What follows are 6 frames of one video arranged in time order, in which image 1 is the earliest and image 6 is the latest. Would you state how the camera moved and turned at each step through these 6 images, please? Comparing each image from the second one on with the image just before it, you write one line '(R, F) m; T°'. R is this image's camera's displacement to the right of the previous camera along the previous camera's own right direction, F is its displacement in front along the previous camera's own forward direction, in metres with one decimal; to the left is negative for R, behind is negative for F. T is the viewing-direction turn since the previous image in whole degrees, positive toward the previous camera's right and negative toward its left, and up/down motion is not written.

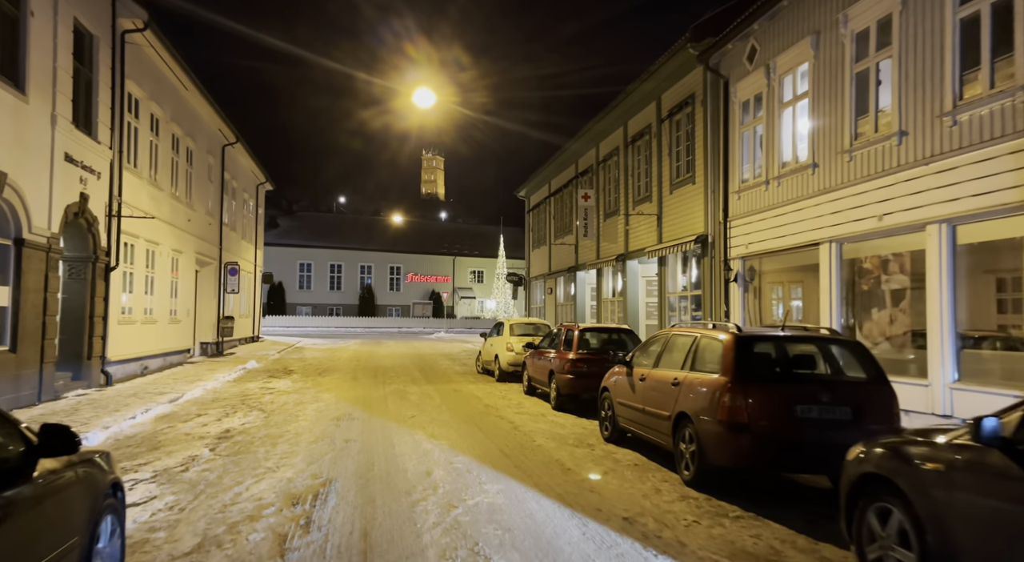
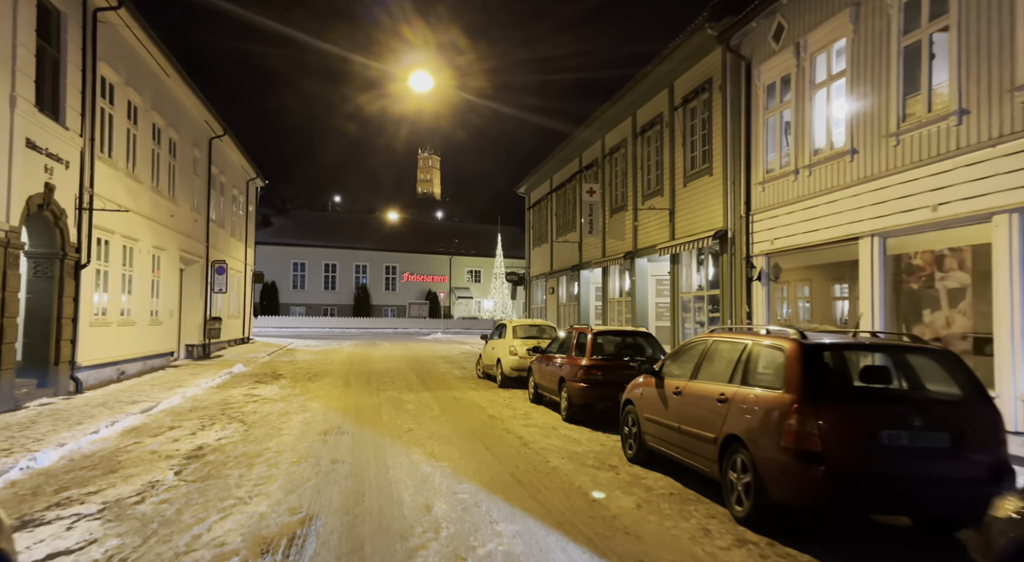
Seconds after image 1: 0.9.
(-0.2, +1.0) m; 0°
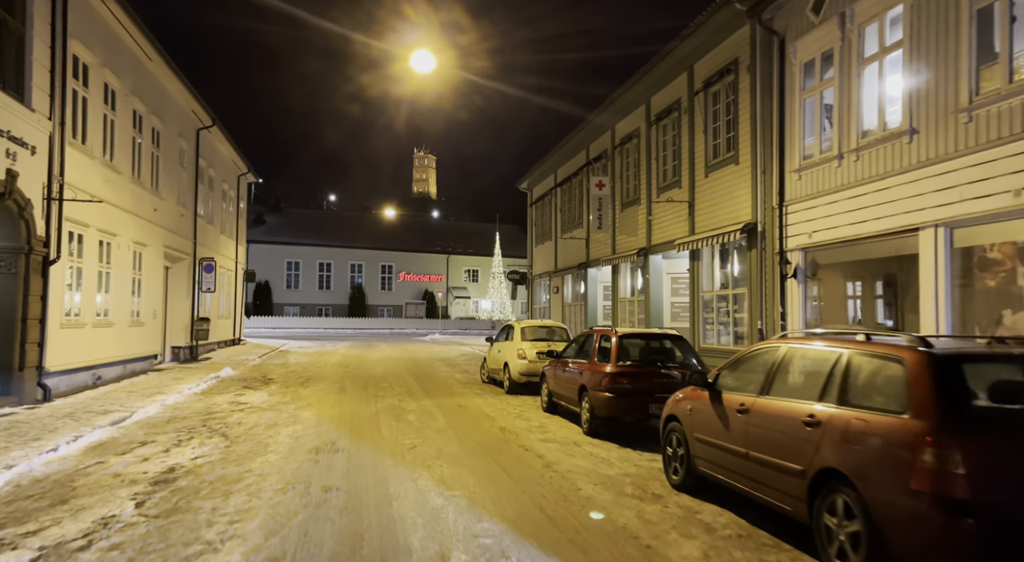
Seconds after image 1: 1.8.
(-0.3, +1.1) m; 0°
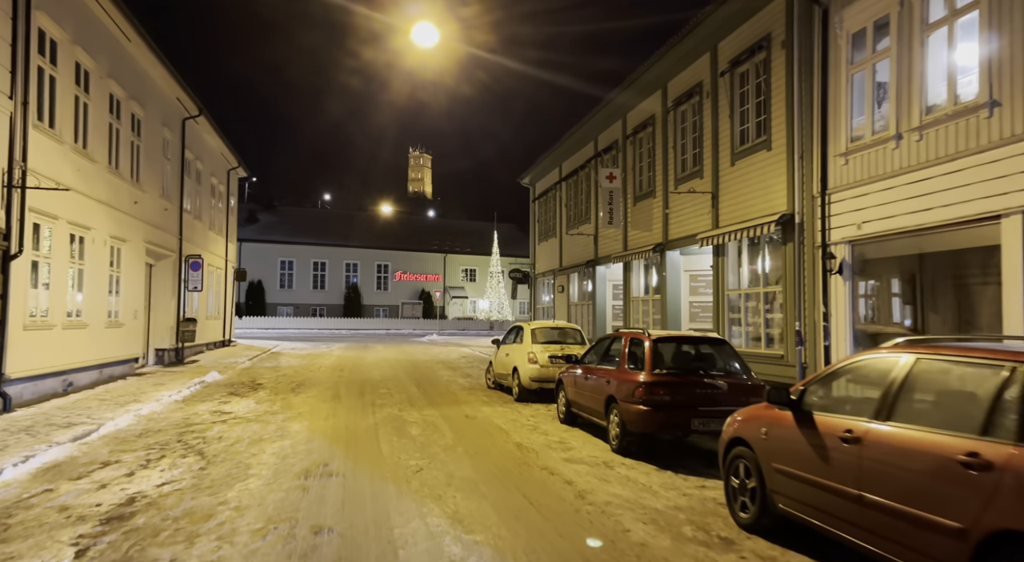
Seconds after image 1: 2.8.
(-0.3, +1.1) m; 0°
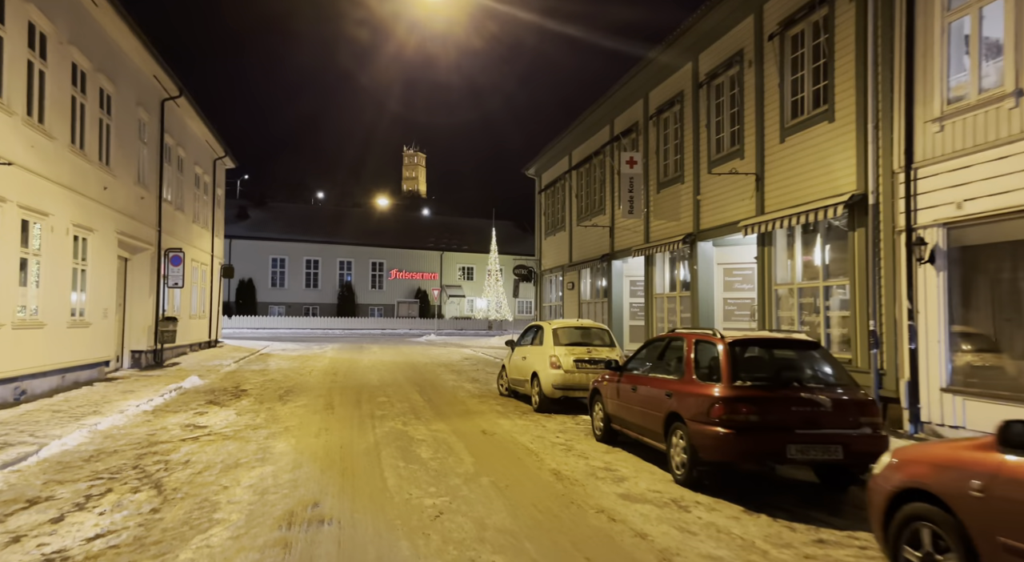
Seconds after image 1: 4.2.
(-0.5, +1.6) m; +1°
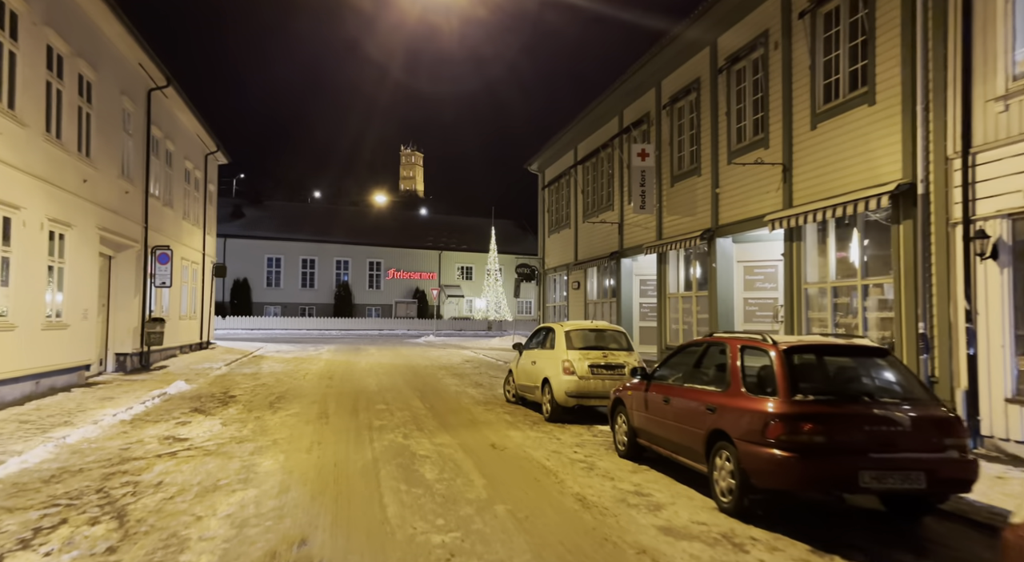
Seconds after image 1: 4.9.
(-0.2, +0.9) m; 0°
